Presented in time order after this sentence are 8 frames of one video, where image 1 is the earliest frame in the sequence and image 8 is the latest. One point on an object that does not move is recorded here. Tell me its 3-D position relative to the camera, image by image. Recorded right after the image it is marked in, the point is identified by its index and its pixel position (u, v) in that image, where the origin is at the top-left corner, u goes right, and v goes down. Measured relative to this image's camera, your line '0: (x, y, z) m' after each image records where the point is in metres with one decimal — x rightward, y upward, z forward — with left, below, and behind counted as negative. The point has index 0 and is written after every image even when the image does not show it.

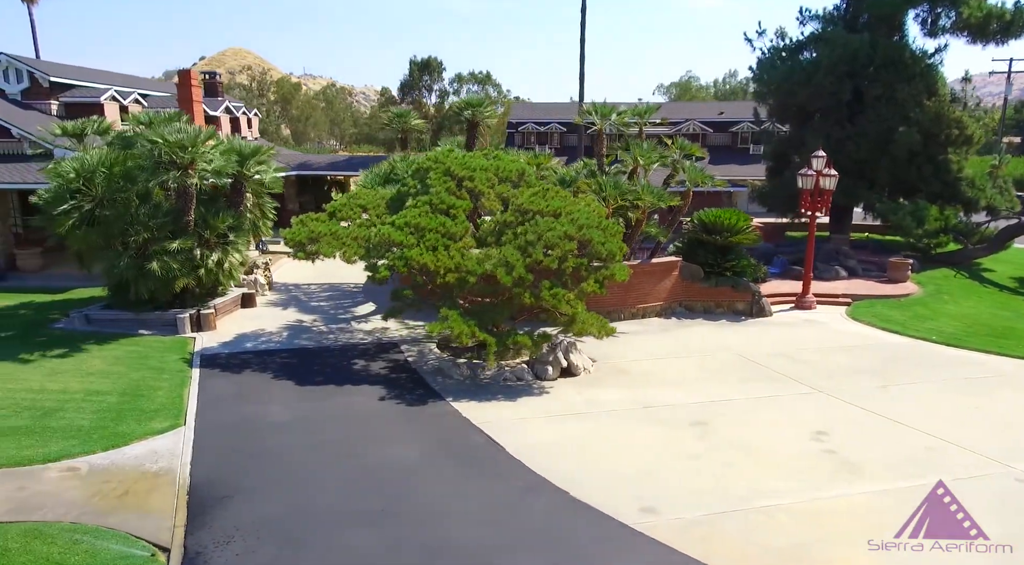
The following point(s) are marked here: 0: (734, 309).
0: (+5.2, -0.6, +15.0) m
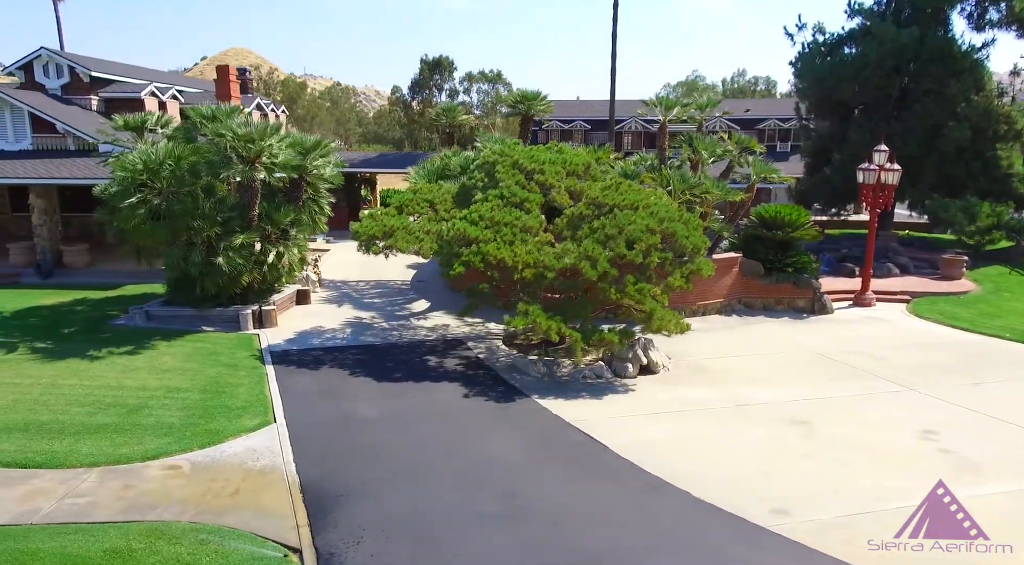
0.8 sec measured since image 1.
0: (+6.5, -0.5, +14.8) m
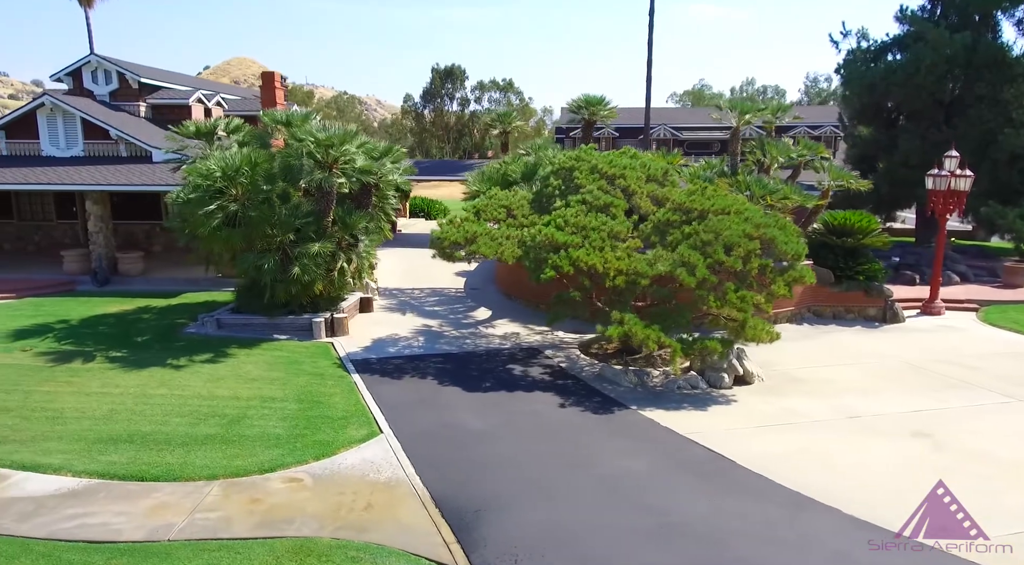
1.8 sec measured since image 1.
0: (+8.0, -0.7, +14.5) m
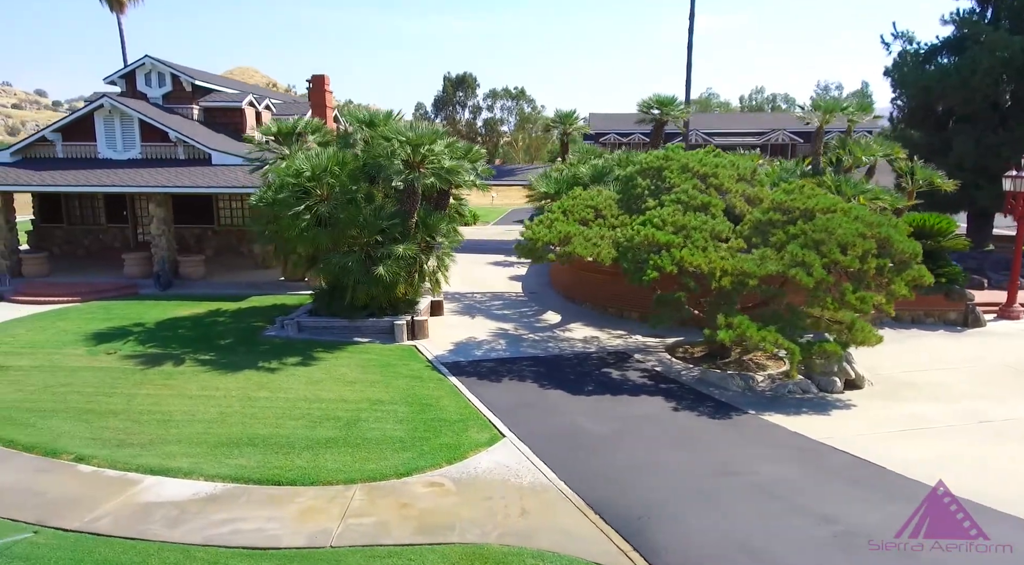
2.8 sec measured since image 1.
0: (+9.6, -0.8, +14.2) m
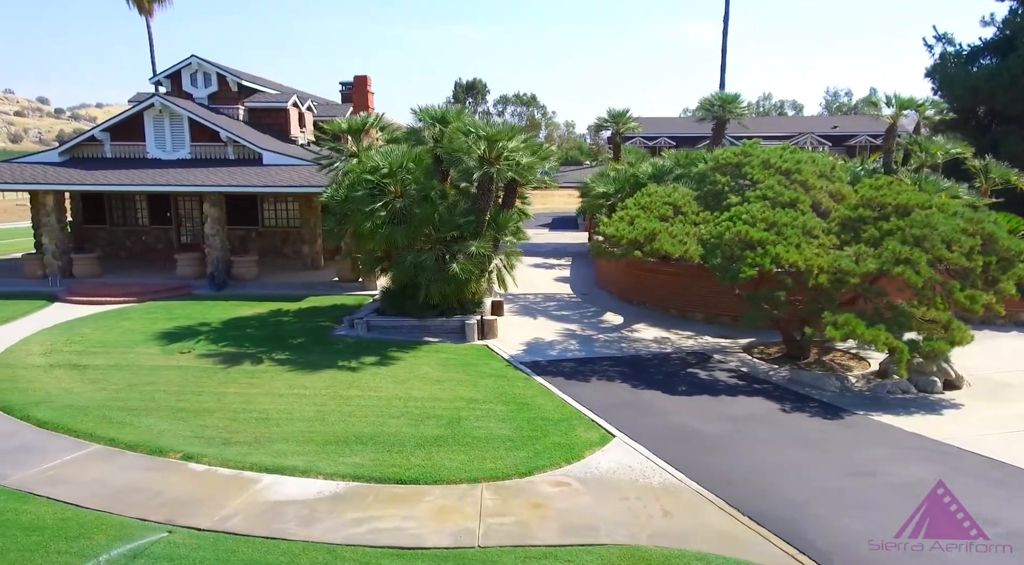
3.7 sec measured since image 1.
0: (+11.0, -0.8, +14.0) m
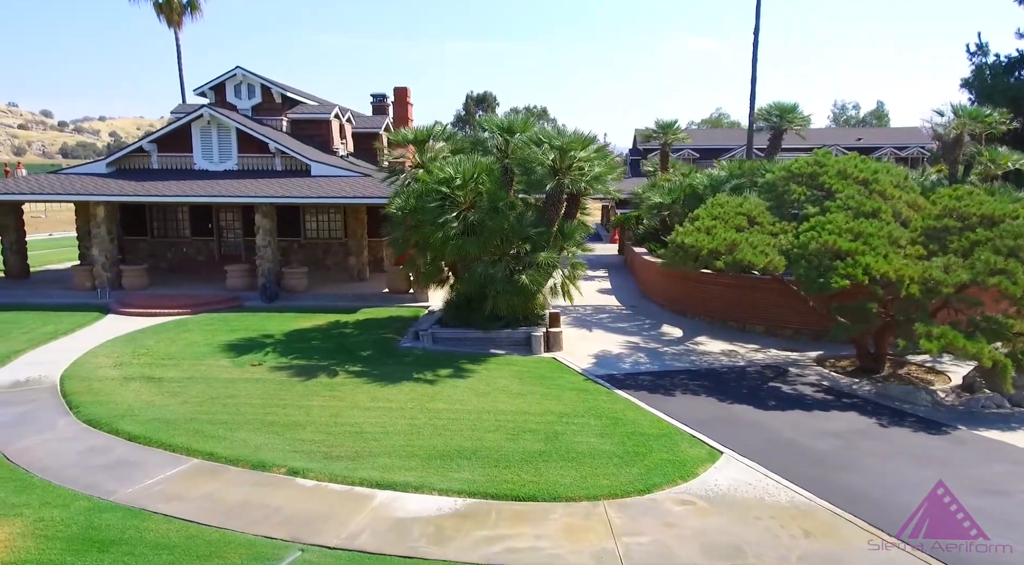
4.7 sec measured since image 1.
0: (+12.2, -1.1, +13.7) m
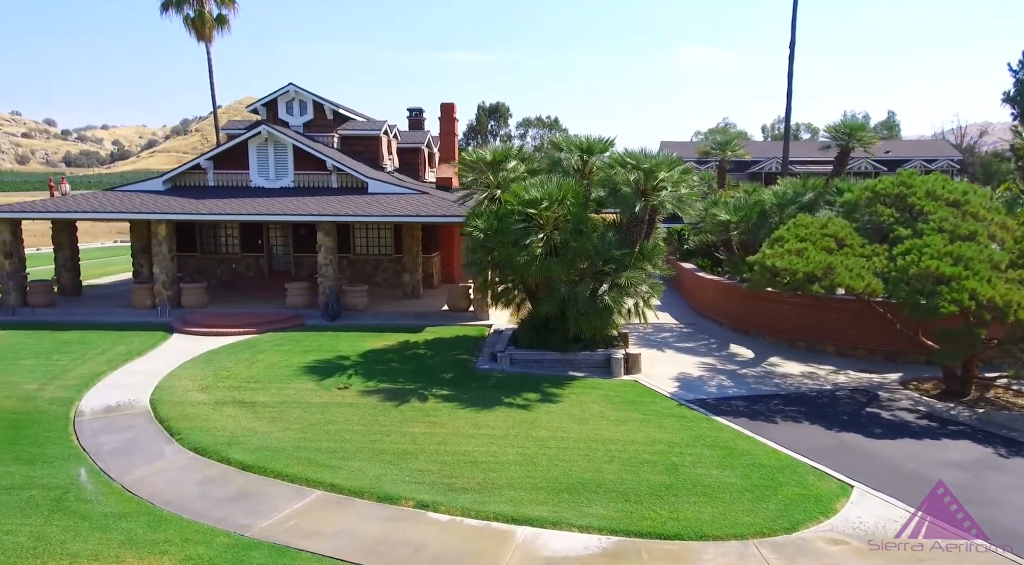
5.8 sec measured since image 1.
0: (+13.7, -1.5, +13.5) m
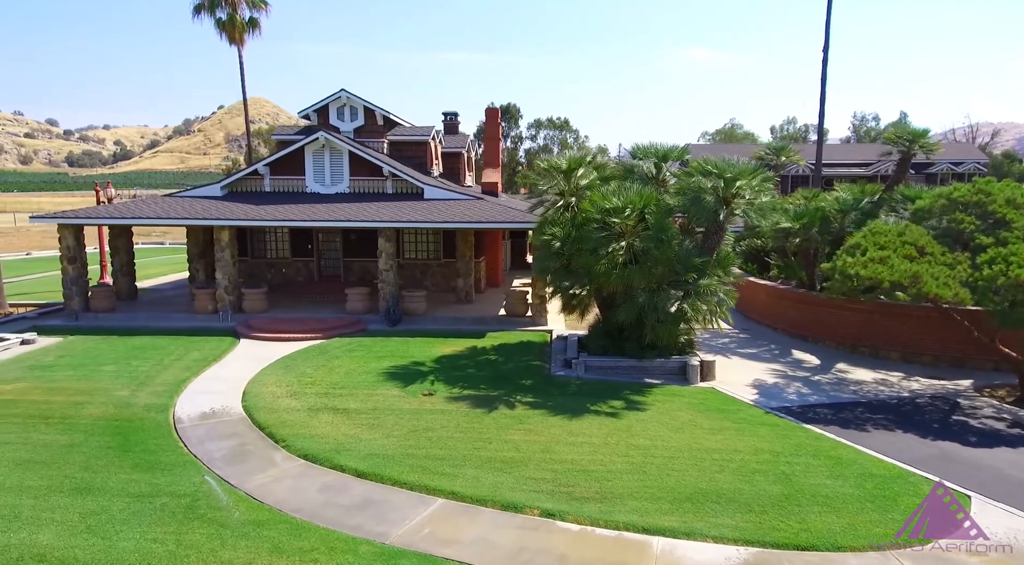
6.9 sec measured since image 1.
0: (+15.1, -1.6, +13.4) m
